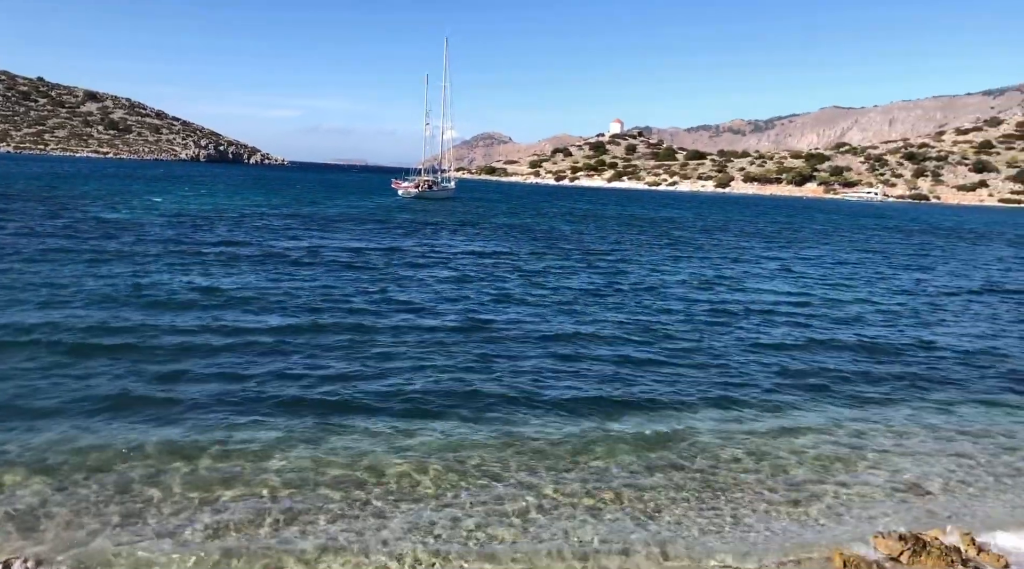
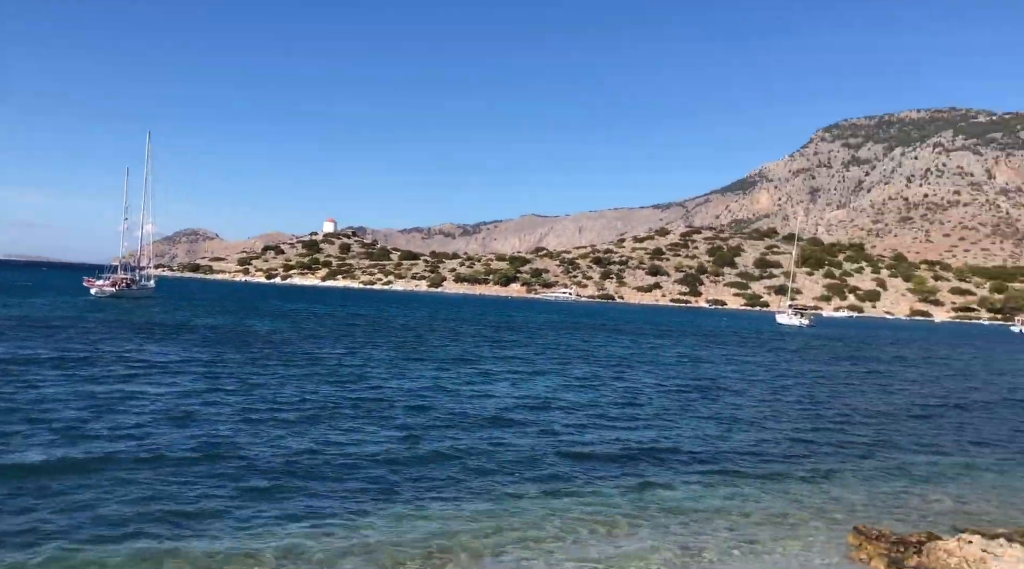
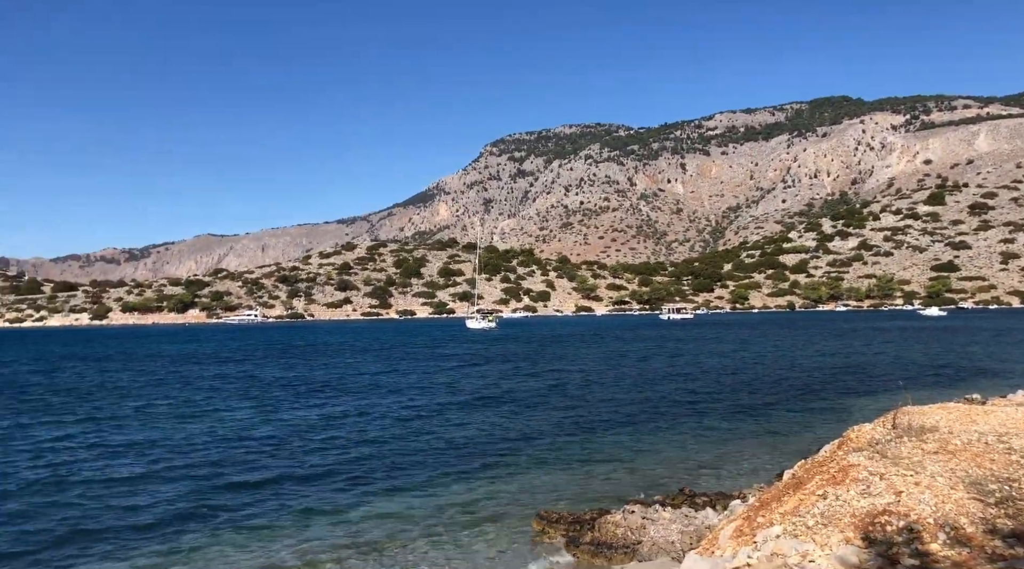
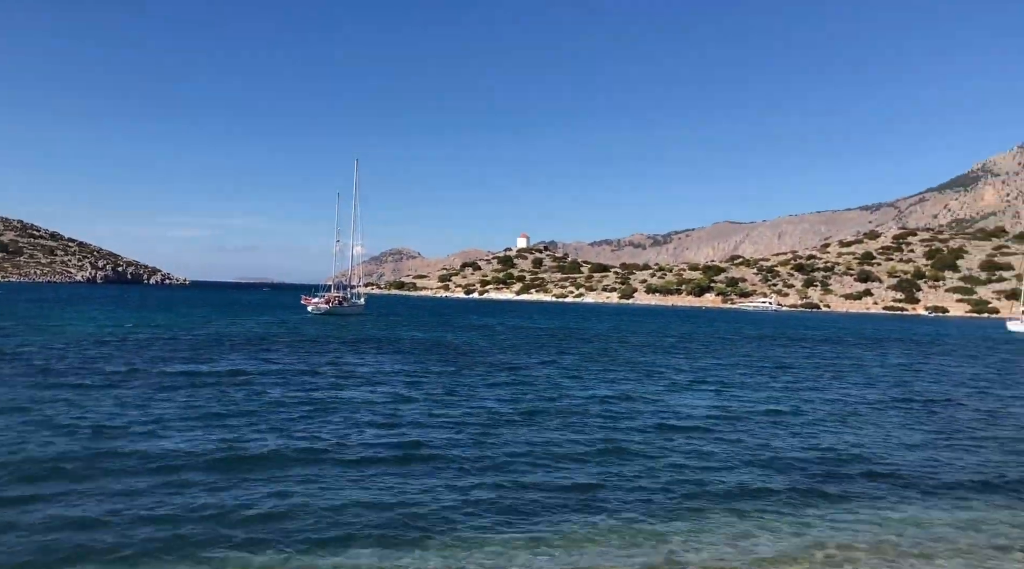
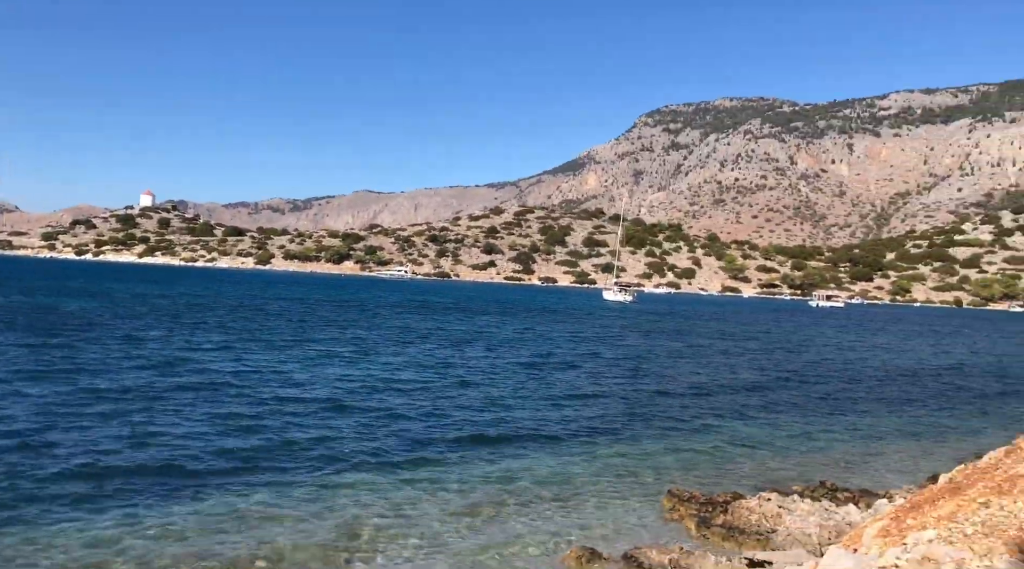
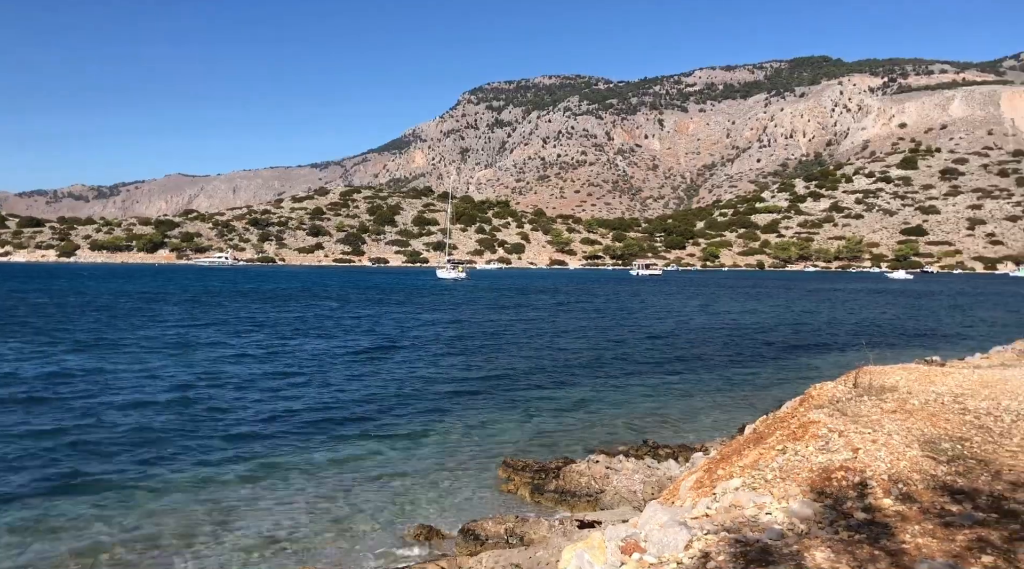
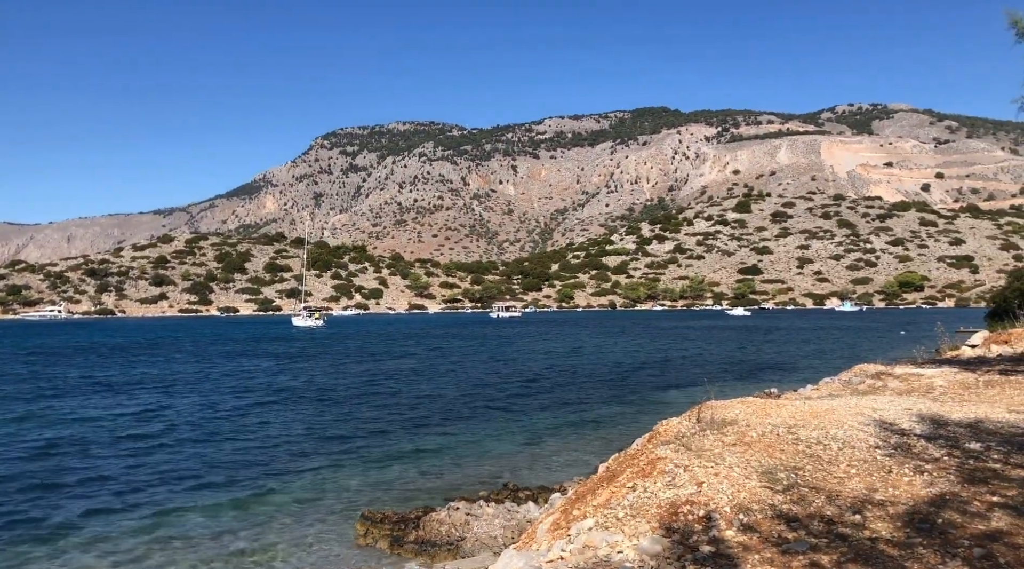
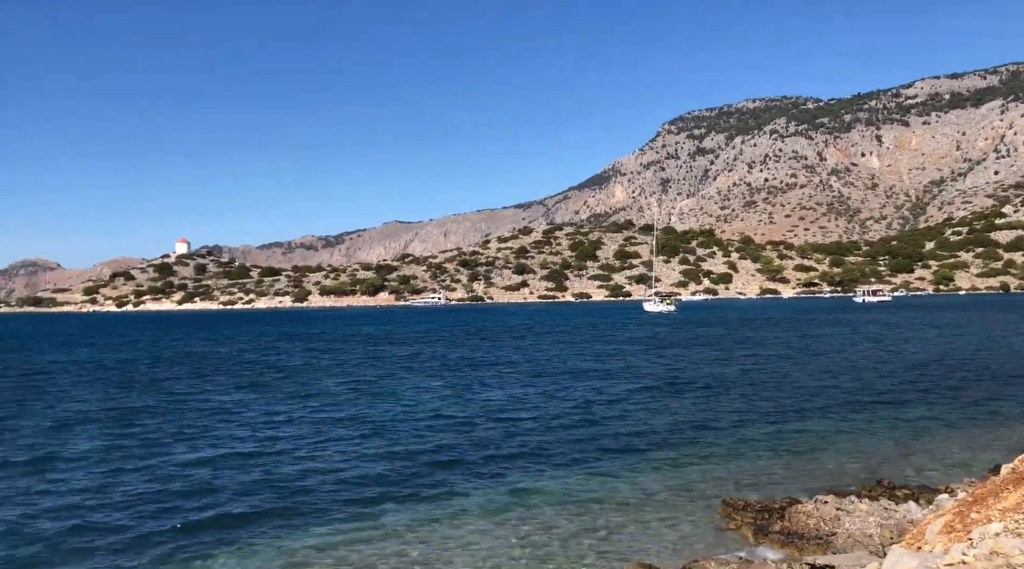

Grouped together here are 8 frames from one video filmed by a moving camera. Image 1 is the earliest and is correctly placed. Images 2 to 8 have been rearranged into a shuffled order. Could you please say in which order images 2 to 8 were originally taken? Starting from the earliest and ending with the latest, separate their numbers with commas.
4, 2, 5, 6, 7, 3, 8
